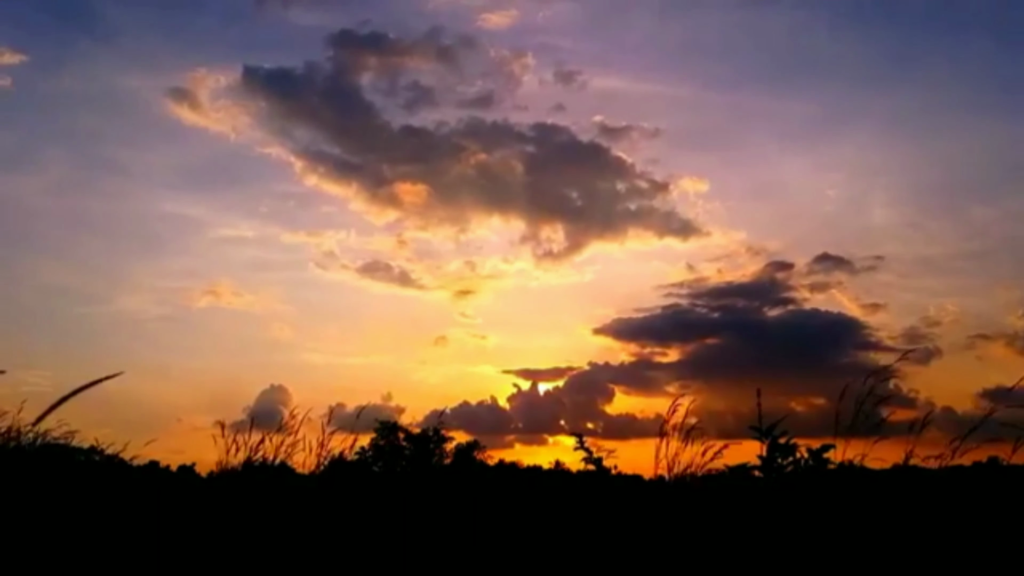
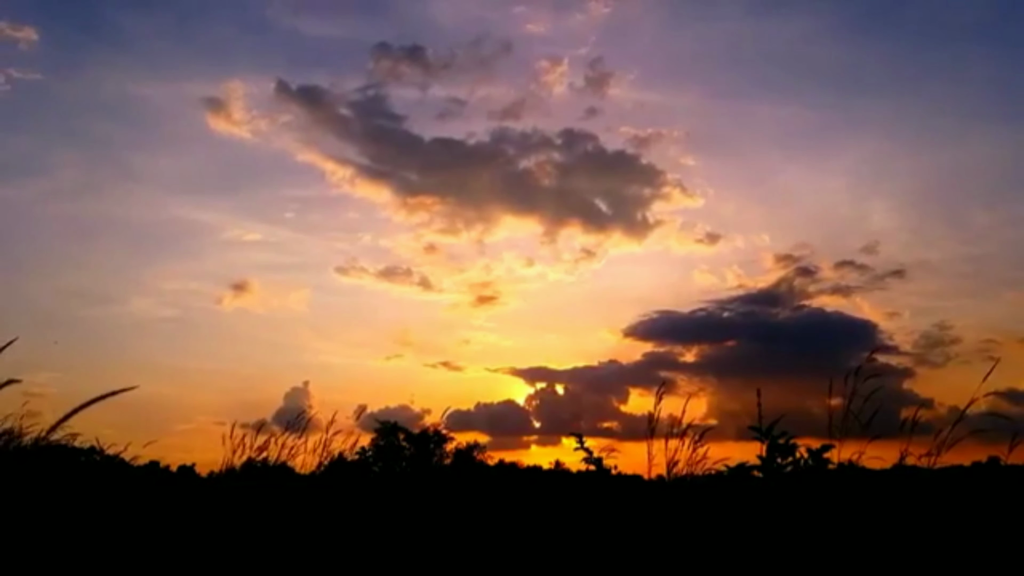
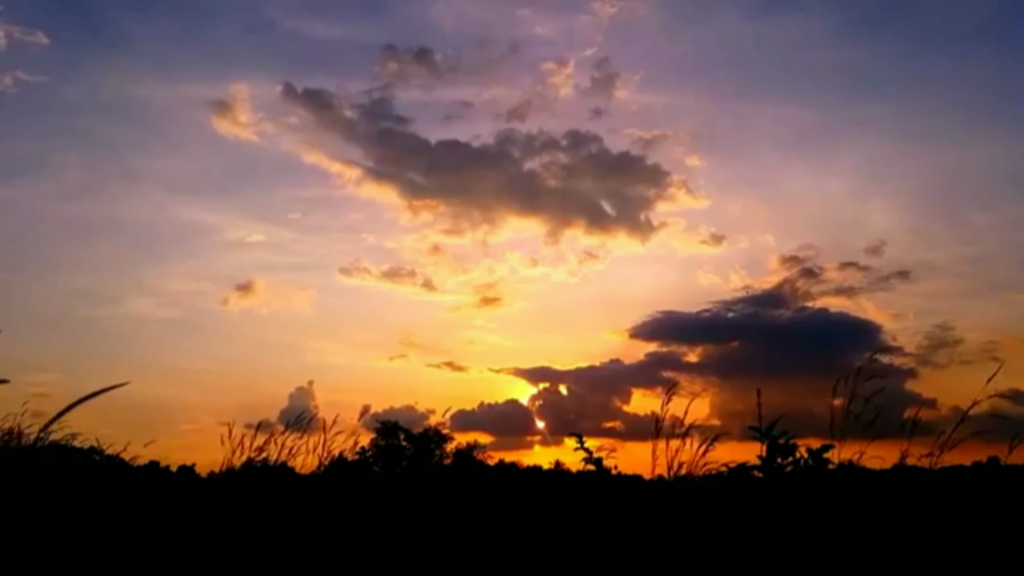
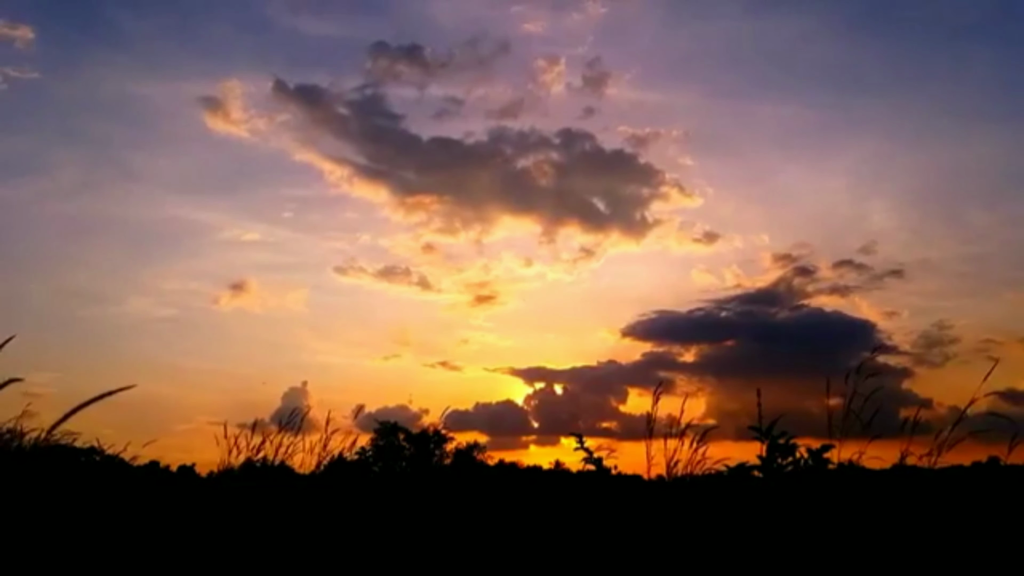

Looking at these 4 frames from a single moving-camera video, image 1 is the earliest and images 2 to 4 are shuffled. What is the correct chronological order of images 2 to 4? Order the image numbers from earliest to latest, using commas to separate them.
4, 2, 3
